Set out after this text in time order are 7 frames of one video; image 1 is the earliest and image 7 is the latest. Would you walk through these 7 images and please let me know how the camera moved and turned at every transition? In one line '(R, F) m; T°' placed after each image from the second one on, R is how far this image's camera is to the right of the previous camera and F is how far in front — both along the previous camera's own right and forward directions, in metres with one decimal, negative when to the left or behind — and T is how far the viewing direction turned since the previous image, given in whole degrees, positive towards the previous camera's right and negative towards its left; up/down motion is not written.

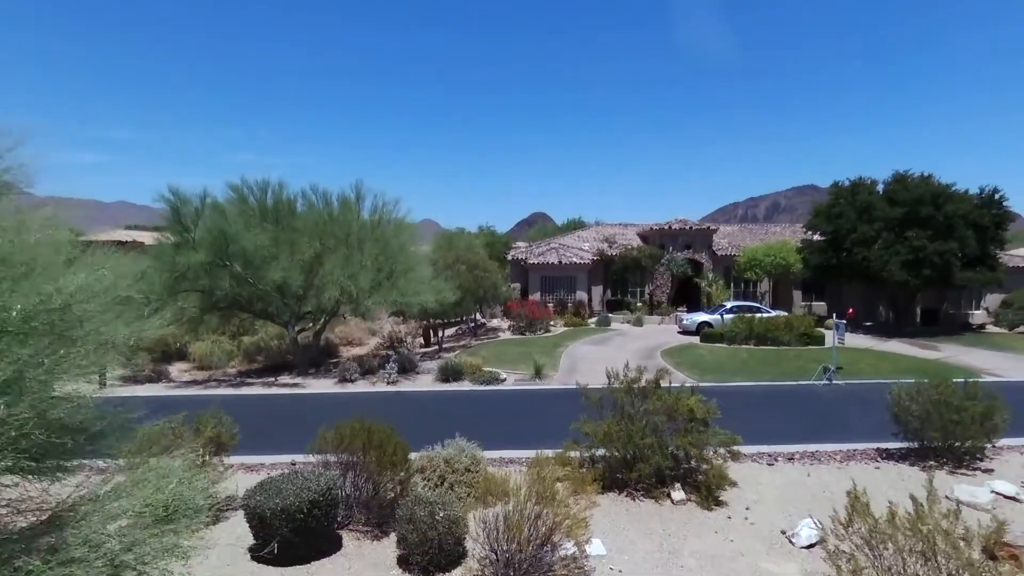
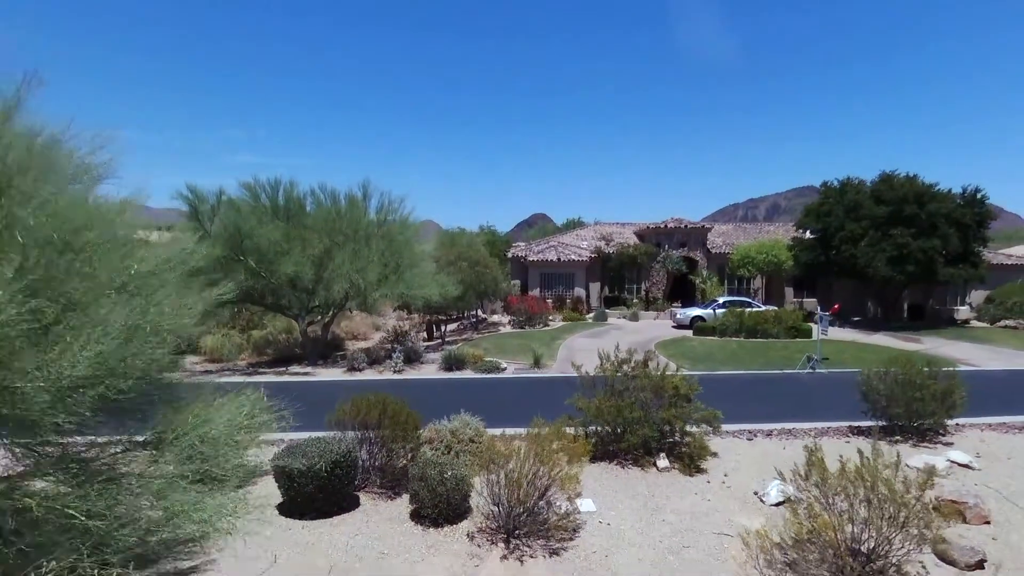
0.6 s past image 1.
(0.0, -0.9) m; 0°
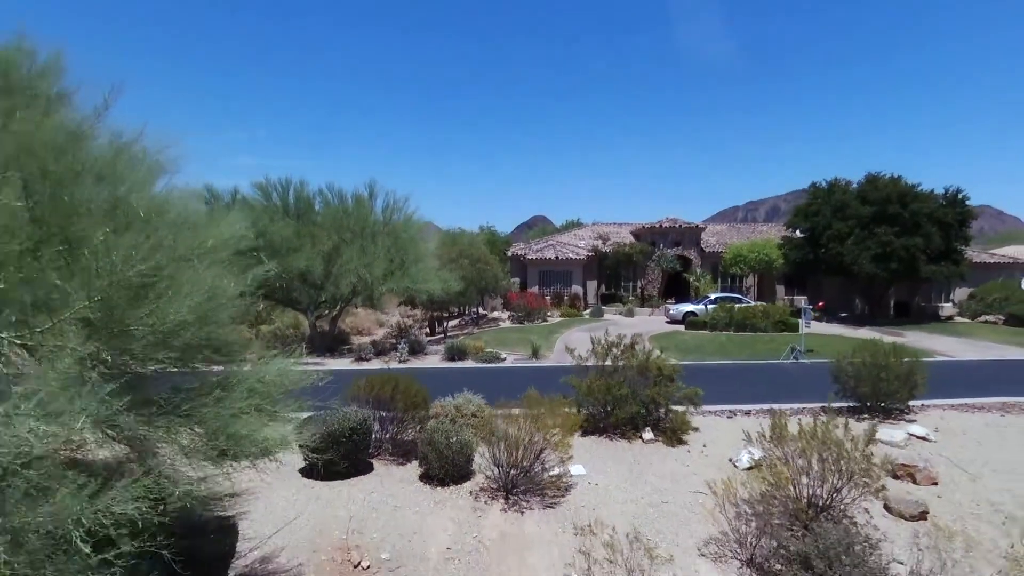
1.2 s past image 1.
(0.0, -0.9) m; 0°
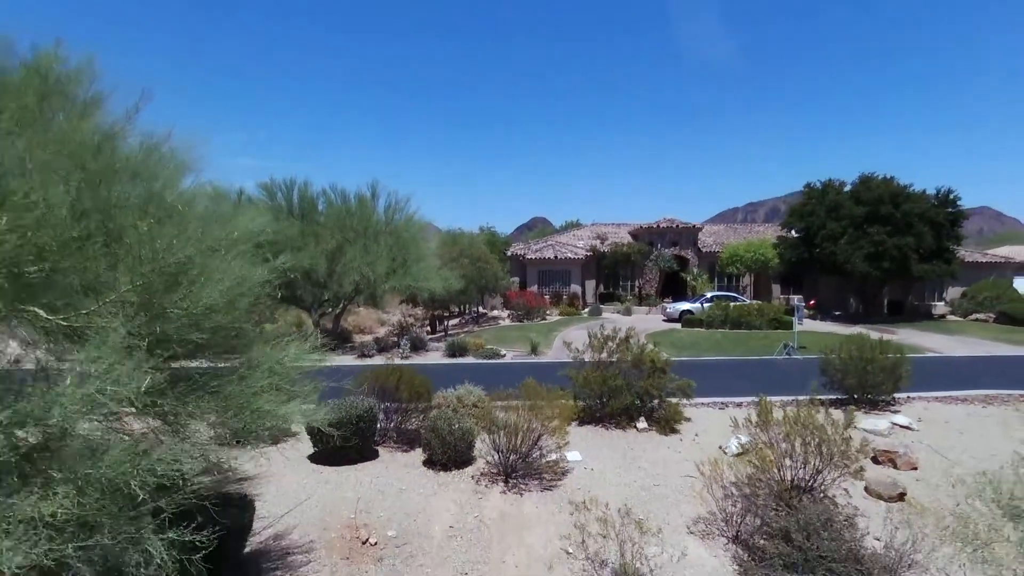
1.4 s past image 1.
(0.0, -0.4) m; 0°
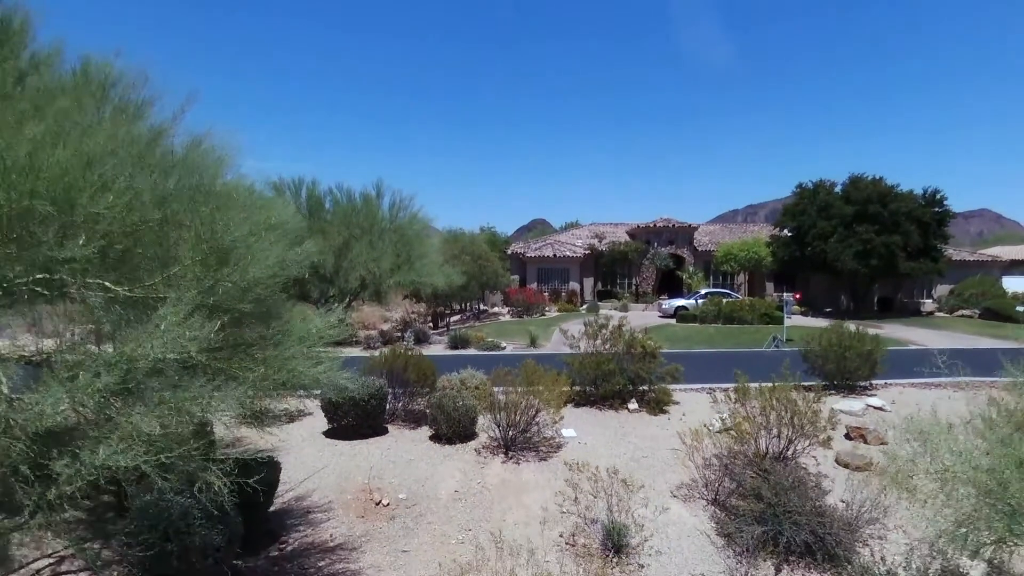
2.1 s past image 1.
(0.0, -0.8) m; 0°
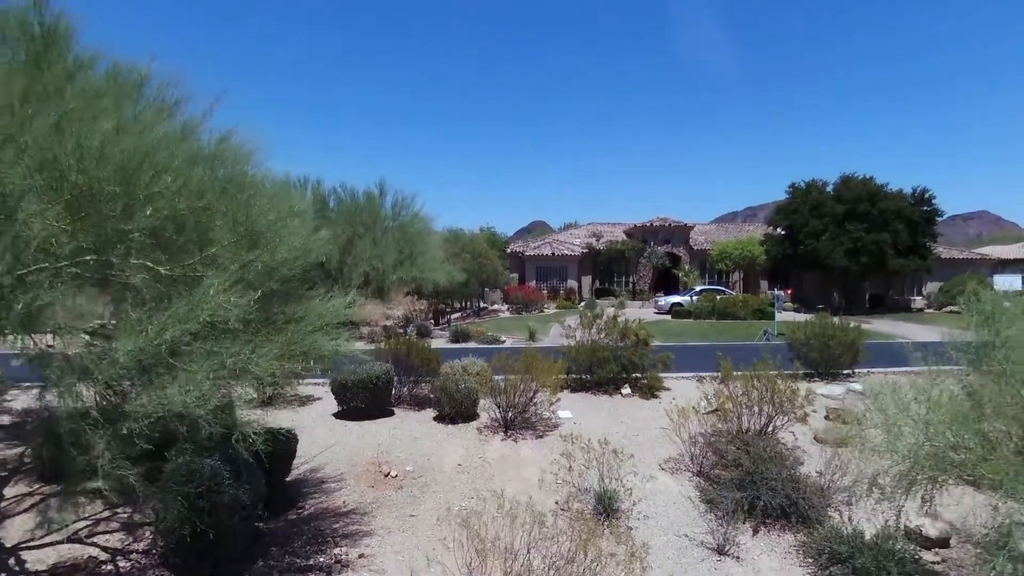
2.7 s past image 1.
(0.0, -0.6) m; 0°
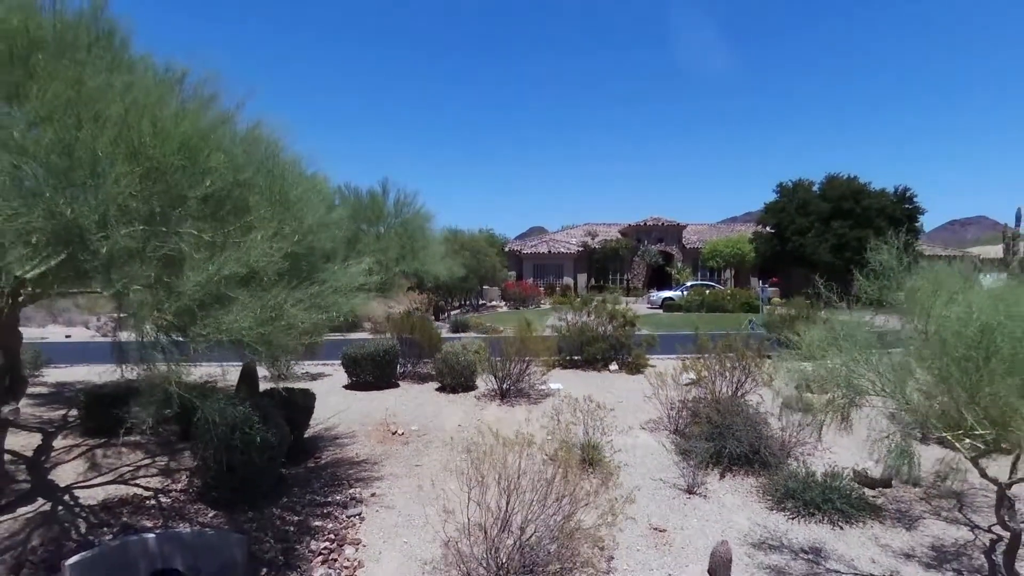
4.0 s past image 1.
(+0.1, -1.0) m; 0°
